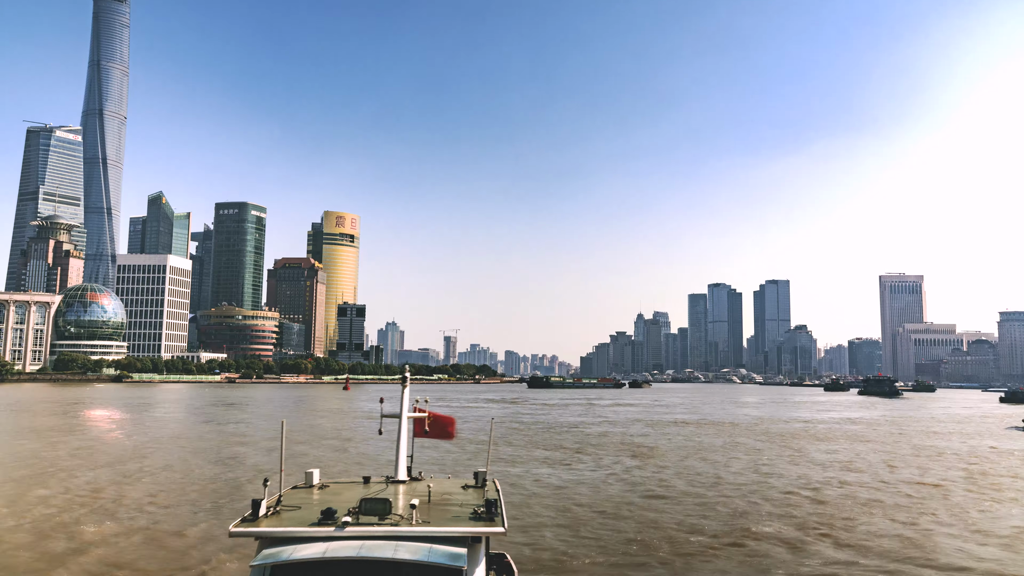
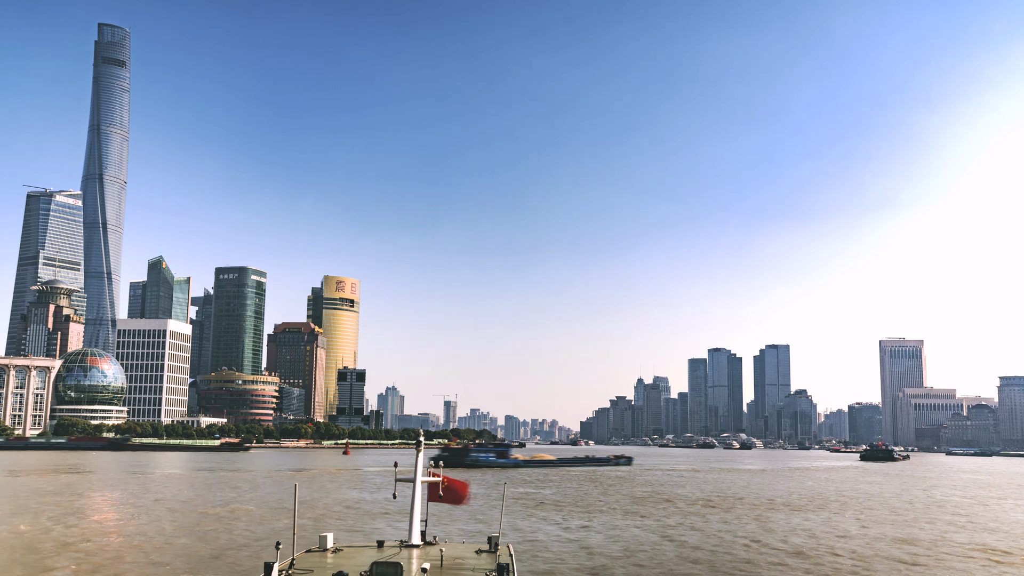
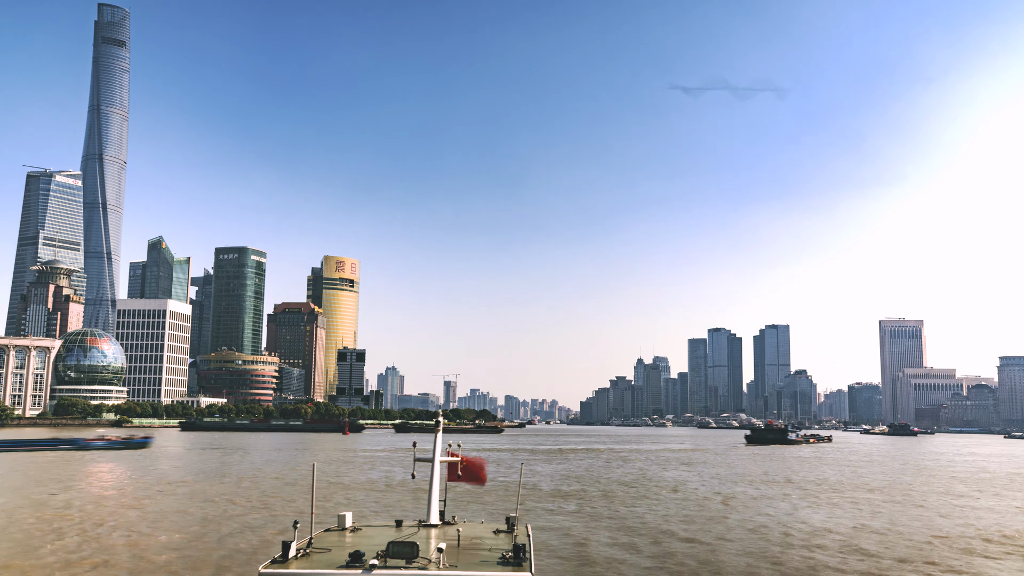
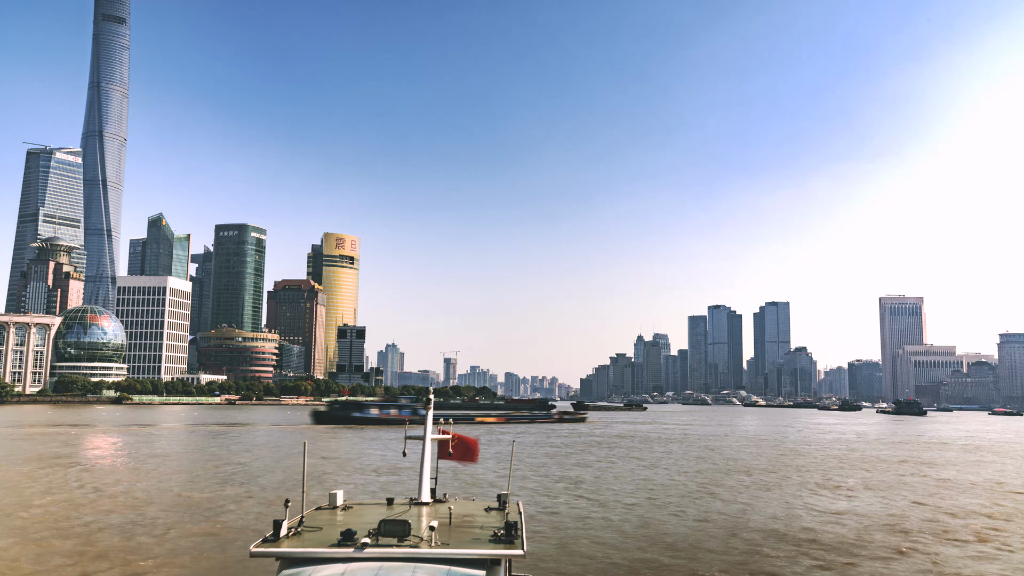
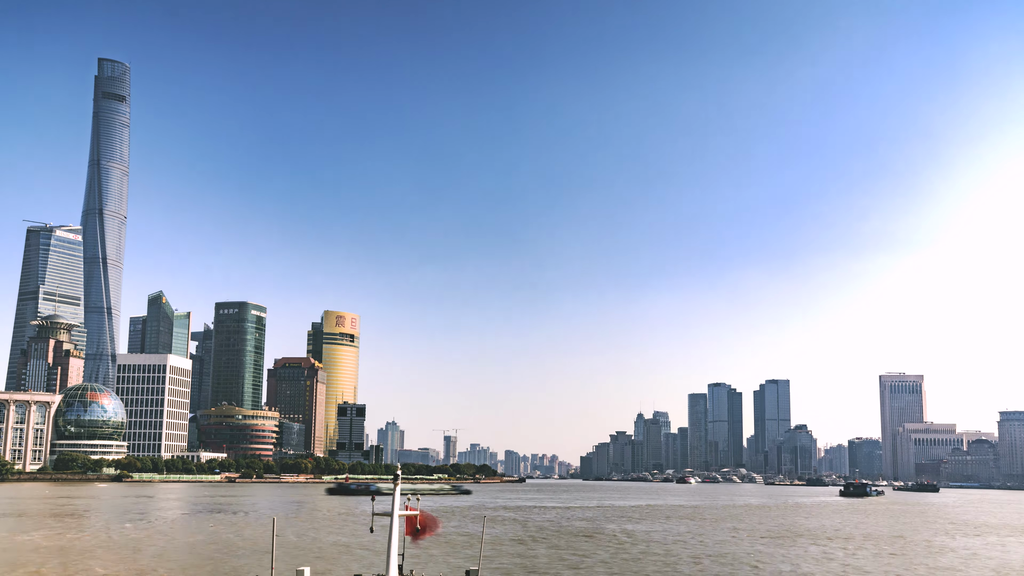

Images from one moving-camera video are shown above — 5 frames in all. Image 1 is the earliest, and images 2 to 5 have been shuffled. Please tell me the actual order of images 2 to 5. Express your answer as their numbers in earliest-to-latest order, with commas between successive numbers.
4, 3, 2, 5
